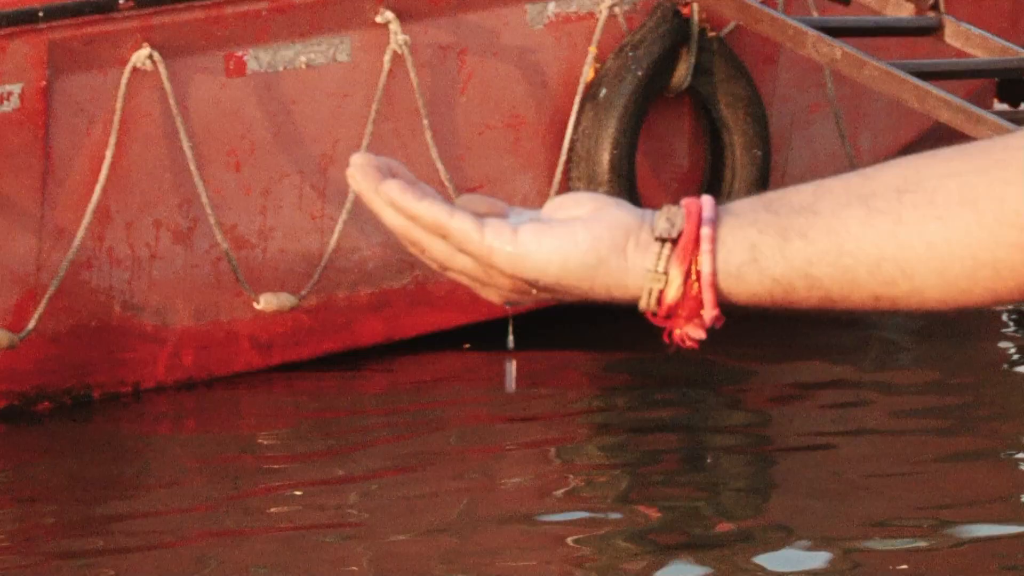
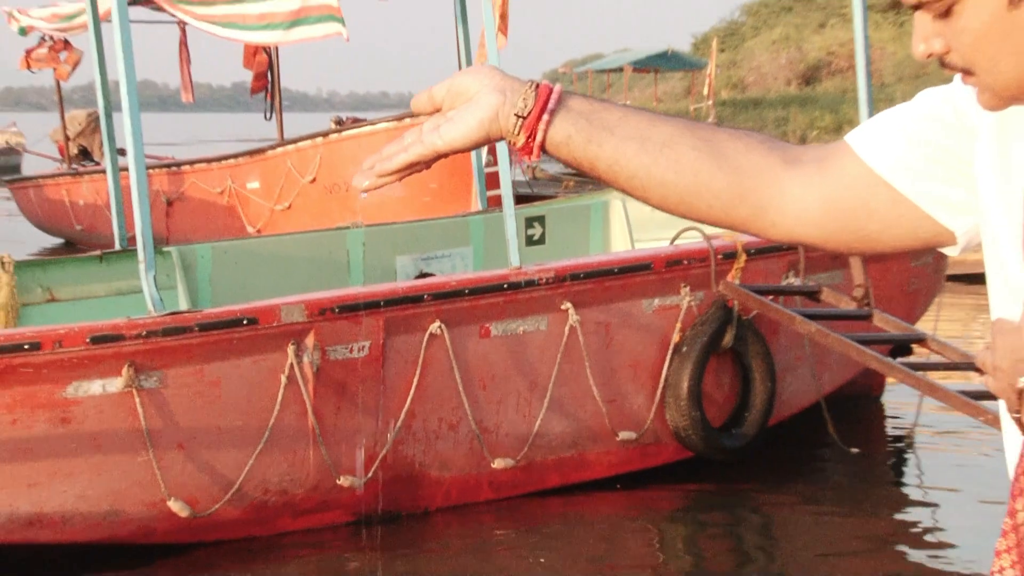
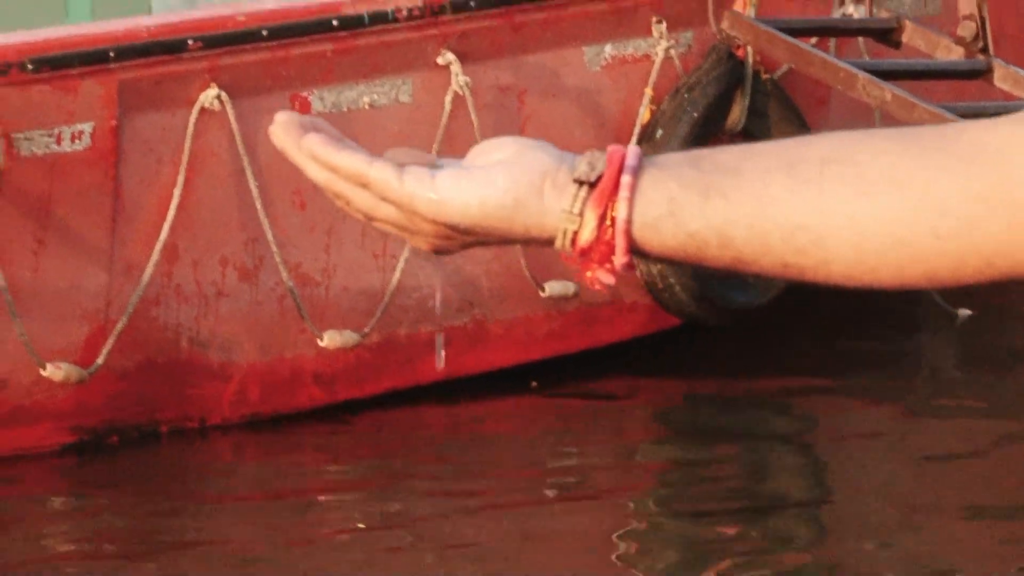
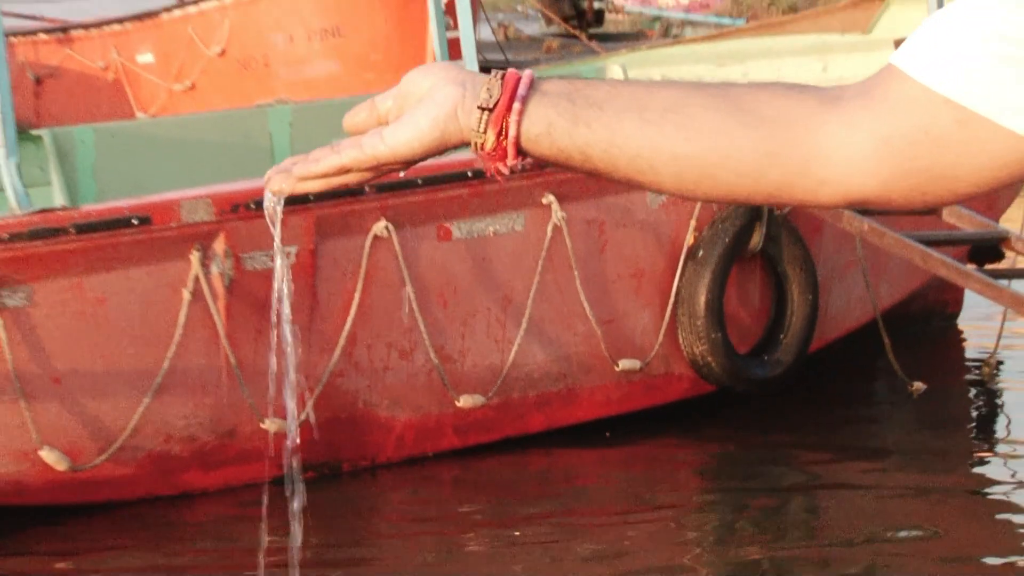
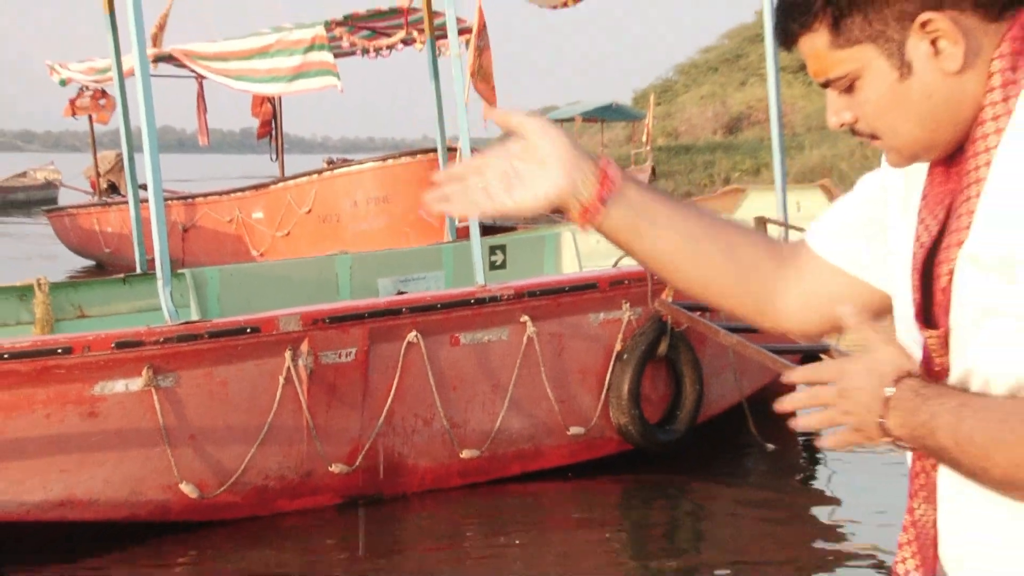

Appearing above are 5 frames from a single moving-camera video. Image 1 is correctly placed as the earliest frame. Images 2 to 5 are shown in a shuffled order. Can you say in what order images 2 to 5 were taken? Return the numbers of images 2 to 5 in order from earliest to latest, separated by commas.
3, 4, 2, 5
